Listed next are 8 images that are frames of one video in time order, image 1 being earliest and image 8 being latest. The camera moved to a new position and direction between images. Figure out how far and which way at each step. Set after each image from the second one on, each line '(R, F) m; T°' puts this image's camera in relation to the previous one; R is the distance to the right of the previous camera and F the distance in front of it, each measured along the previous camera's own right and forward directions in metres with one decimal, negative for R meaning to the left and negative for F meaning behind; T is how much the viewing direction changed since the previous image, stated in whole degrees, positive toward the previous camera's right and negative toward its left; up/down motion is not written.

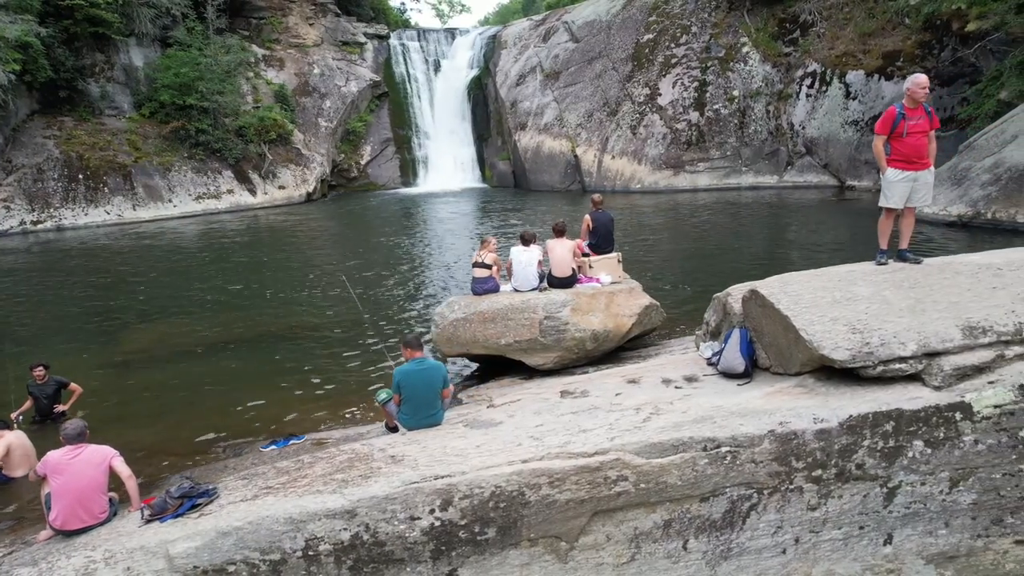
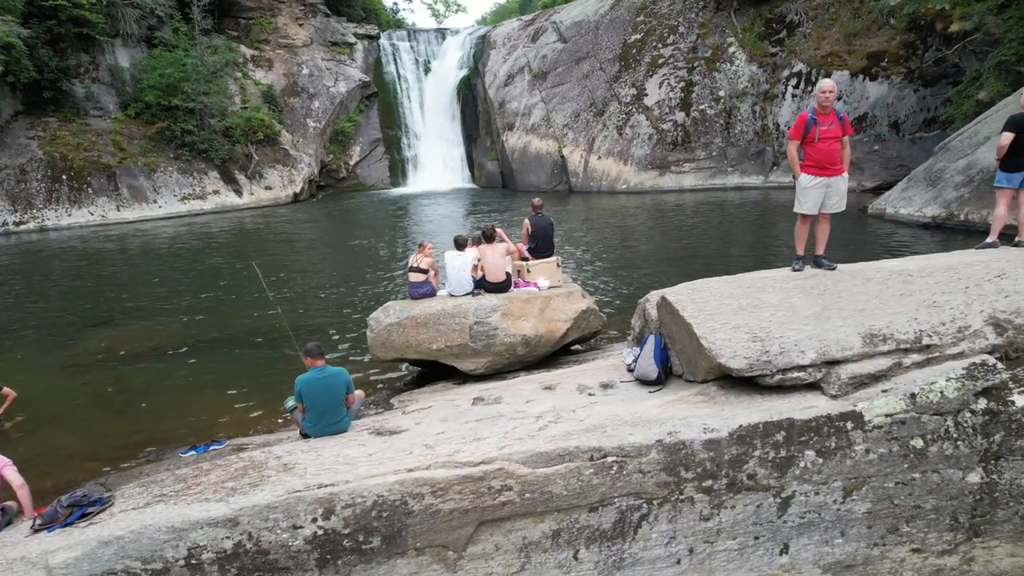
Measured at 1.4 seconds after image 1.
(+0.8, 0.0) m; 0°
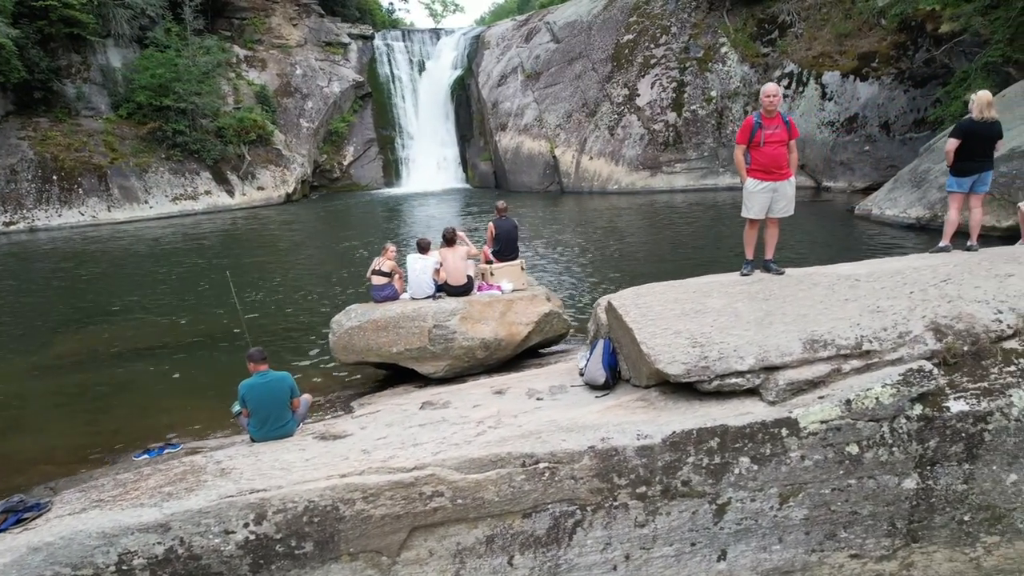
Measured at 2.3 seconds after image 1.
(+0.4, 0.0) m; 0°
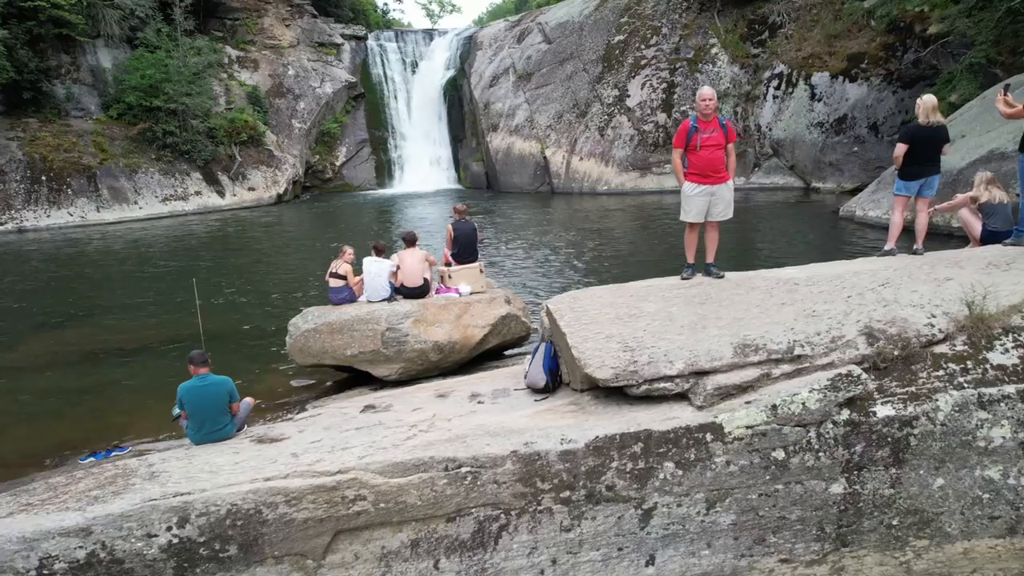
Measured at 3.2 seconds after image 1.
(+0.5, 0.0) m; 0°
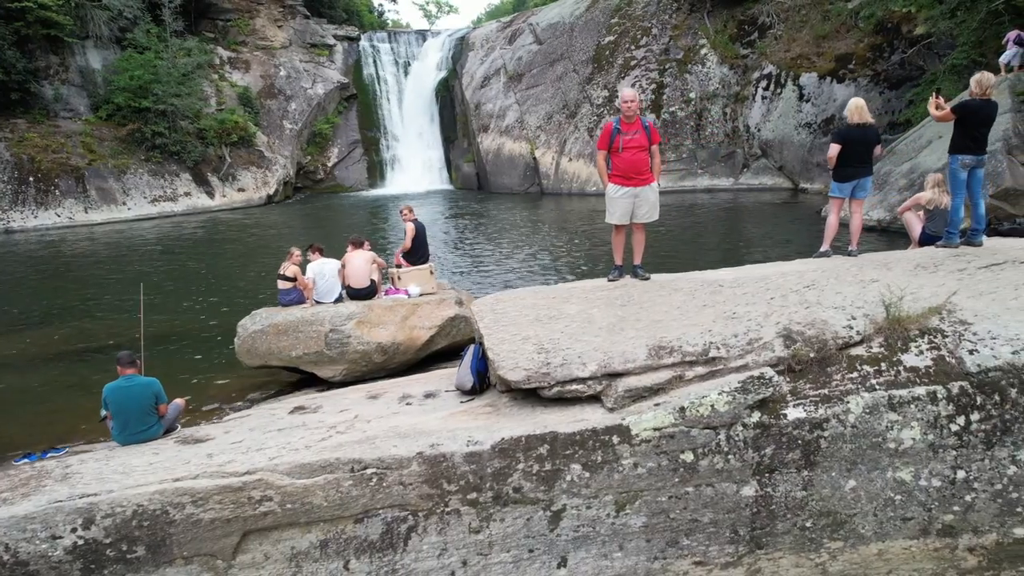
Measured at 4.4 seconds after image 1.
(+0.6, 0.0) m; 0°
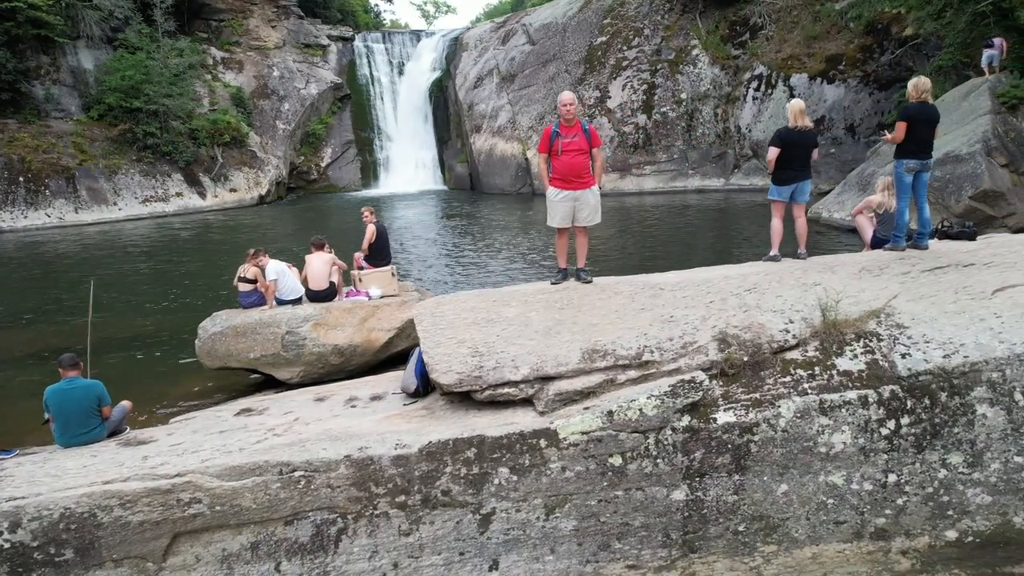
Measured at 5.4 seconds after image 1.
(+0.5, 0.0) m; 0°
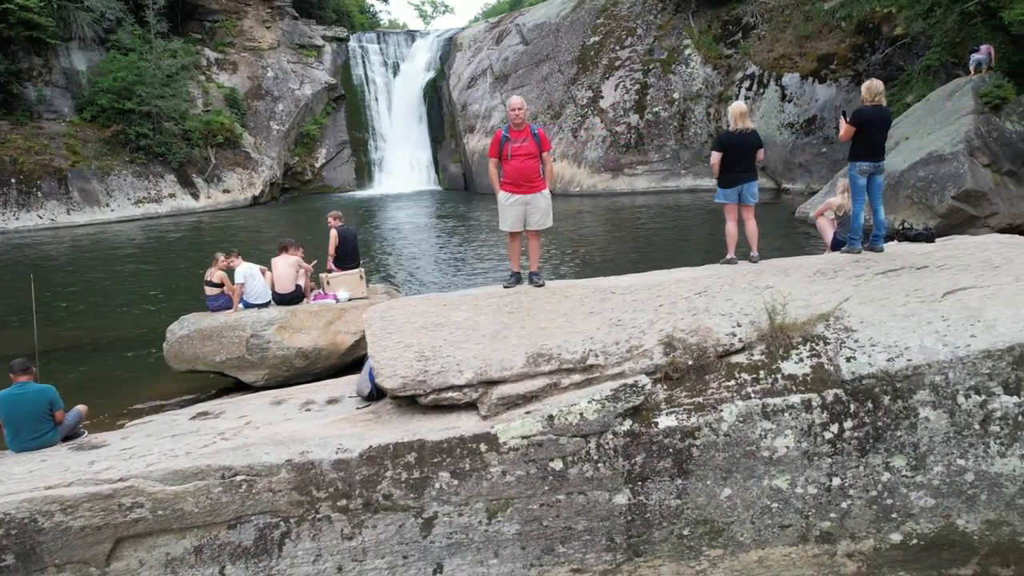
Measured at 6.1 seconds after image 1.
(+0.4, 0.0) m; 0°
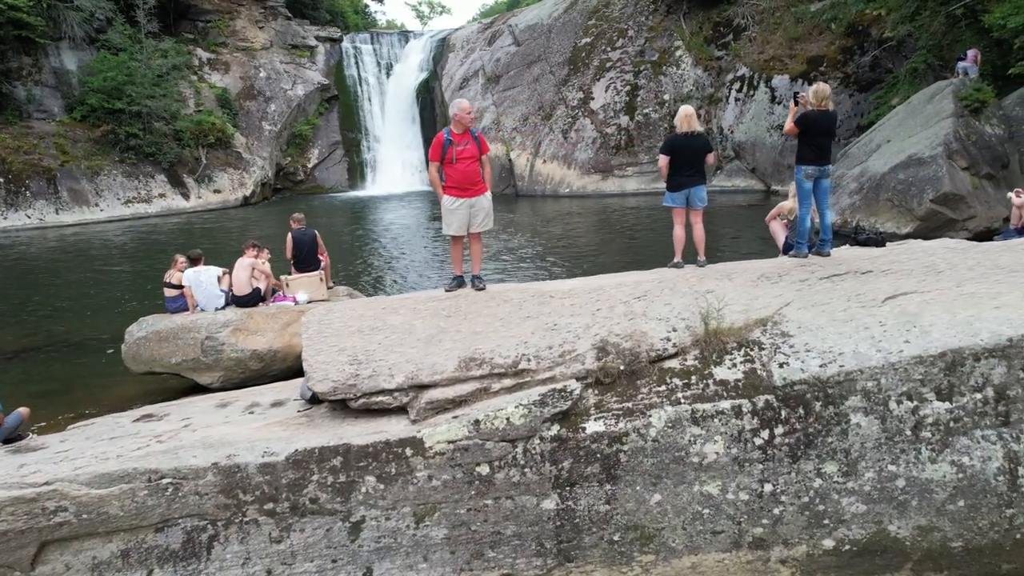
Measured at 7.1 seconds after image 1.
(+0.5, 0.0) m; 0°
